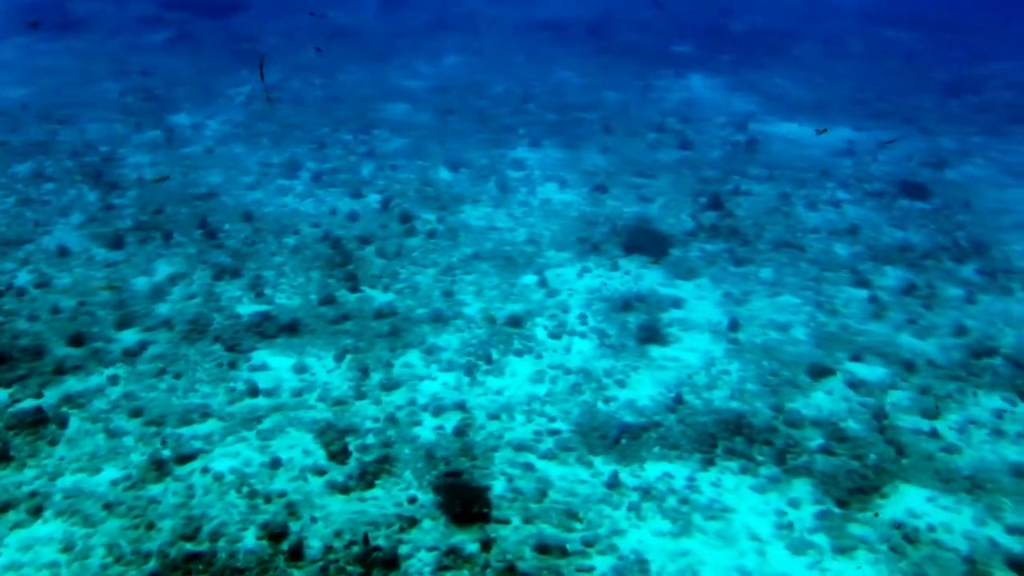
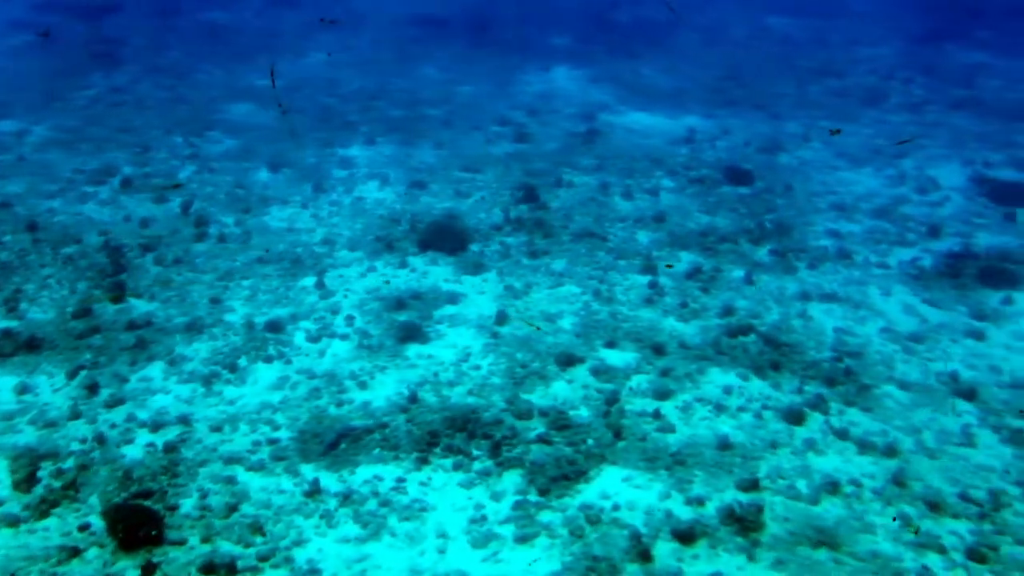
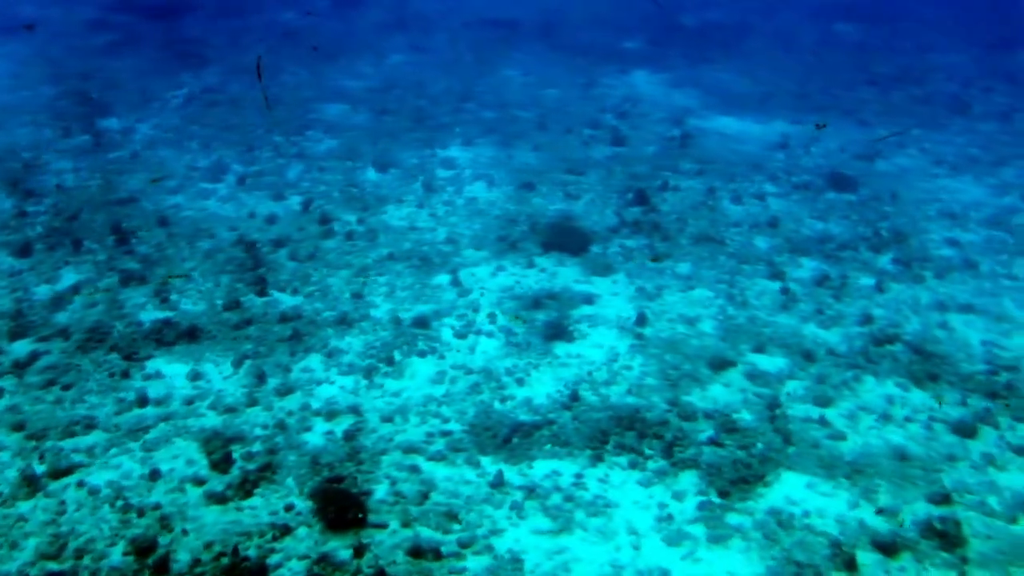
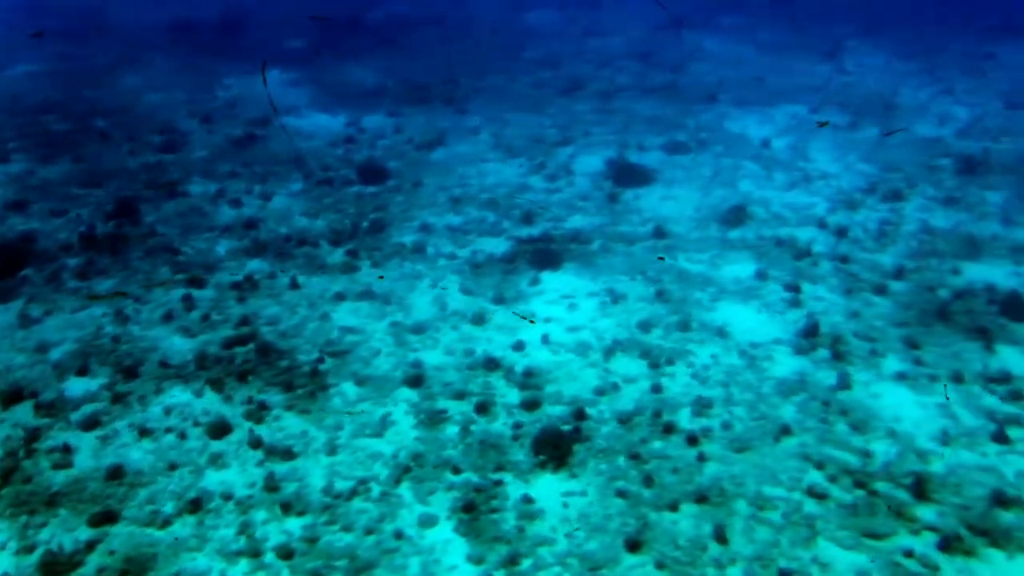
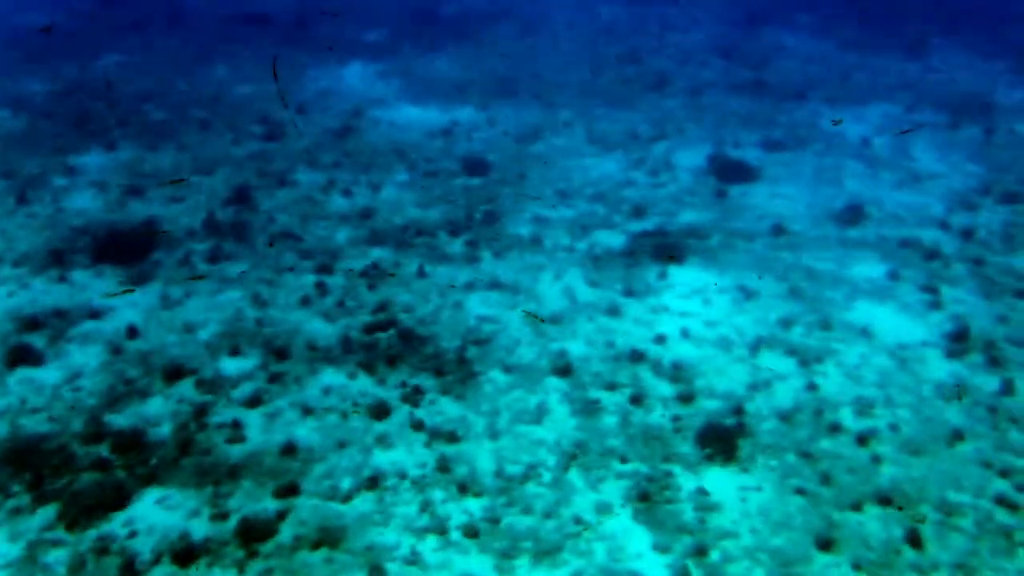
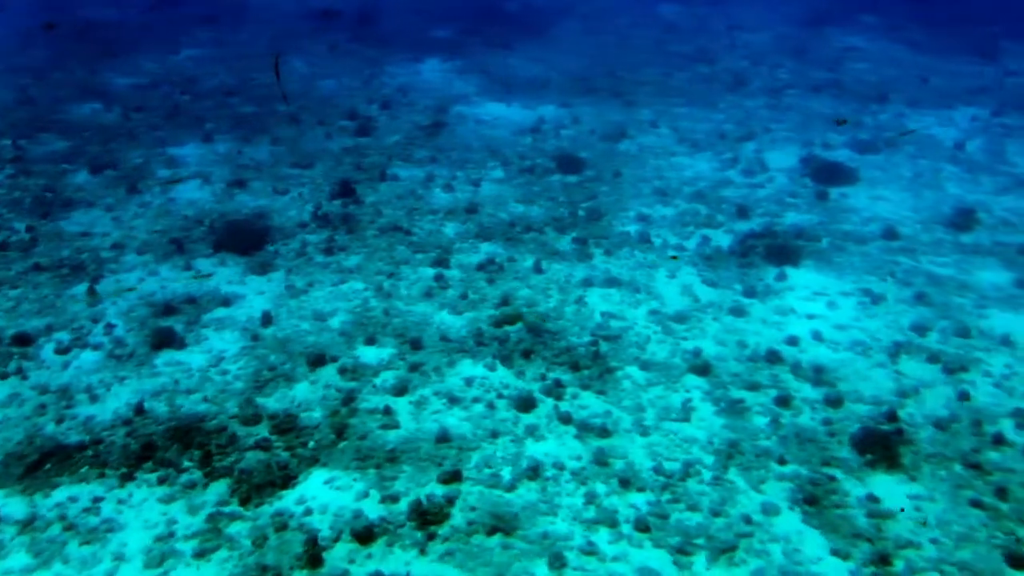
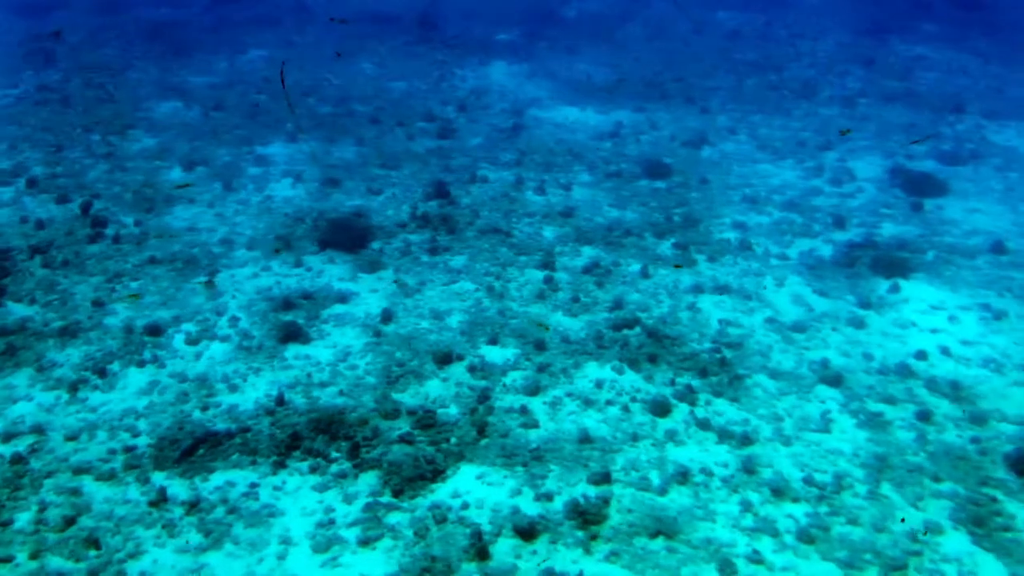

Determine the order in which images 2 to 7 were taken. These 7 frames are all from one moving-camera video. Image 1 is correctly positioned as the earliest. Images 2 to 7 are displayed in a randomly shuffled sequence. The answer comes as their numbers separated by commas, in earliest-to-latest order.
3, 2, 7, 6, 5, 4
